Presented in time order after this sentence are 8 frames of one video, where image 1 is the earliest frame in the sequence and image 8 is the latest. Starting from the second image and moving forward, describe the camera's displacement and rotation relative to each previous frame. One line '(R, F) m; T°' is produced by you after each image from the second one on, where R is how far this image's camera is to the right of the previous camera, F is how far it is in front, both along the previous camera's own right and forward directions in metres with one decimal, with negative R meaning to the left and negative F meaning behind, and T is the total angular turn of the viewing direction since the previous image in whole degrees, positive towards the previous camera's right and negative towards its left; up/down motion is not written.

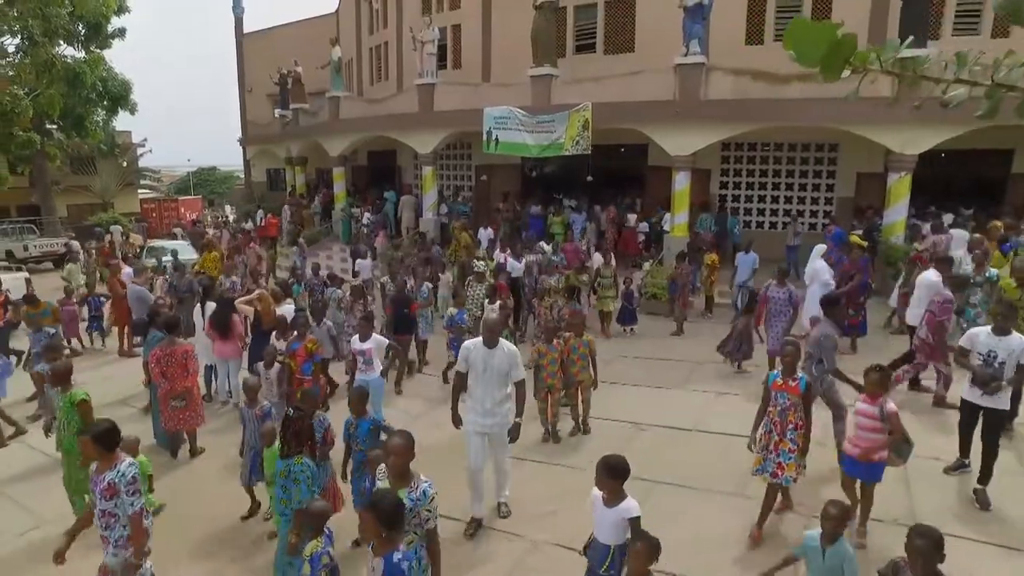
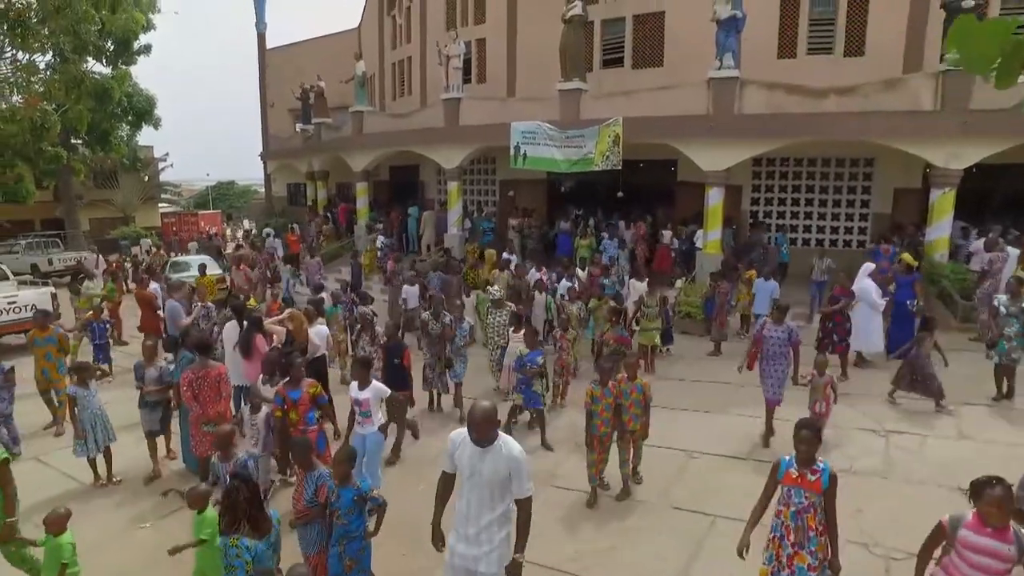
(-0.3, +0.2) m; -1°
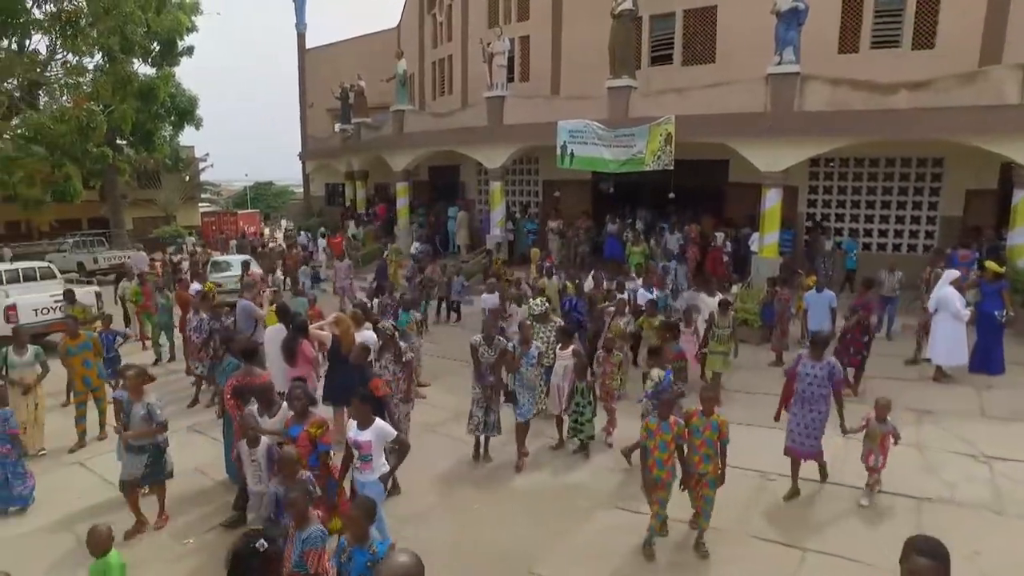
(-0.3, +0.4) m; -3°
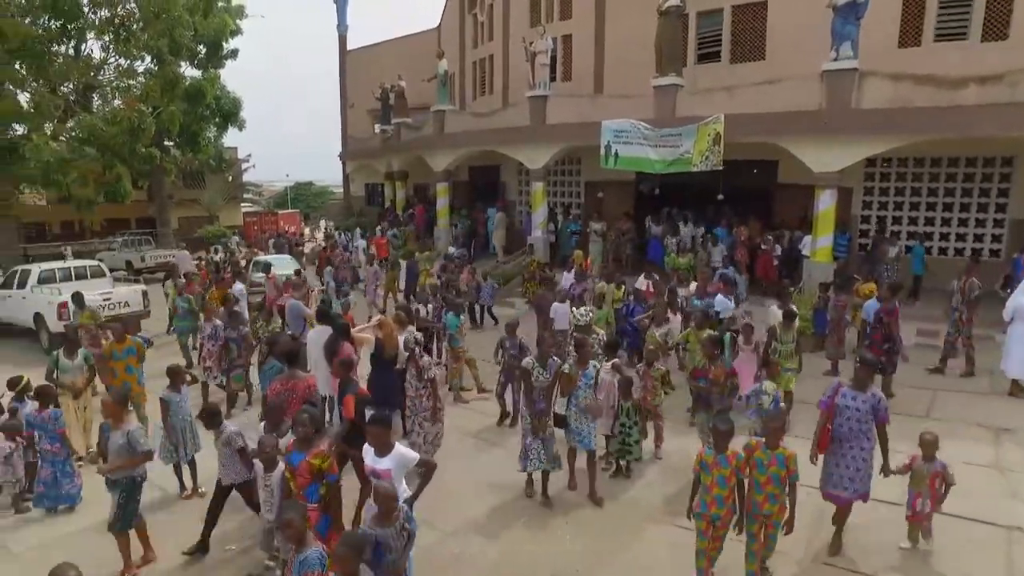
(-0.1, +0.2) m; -3°
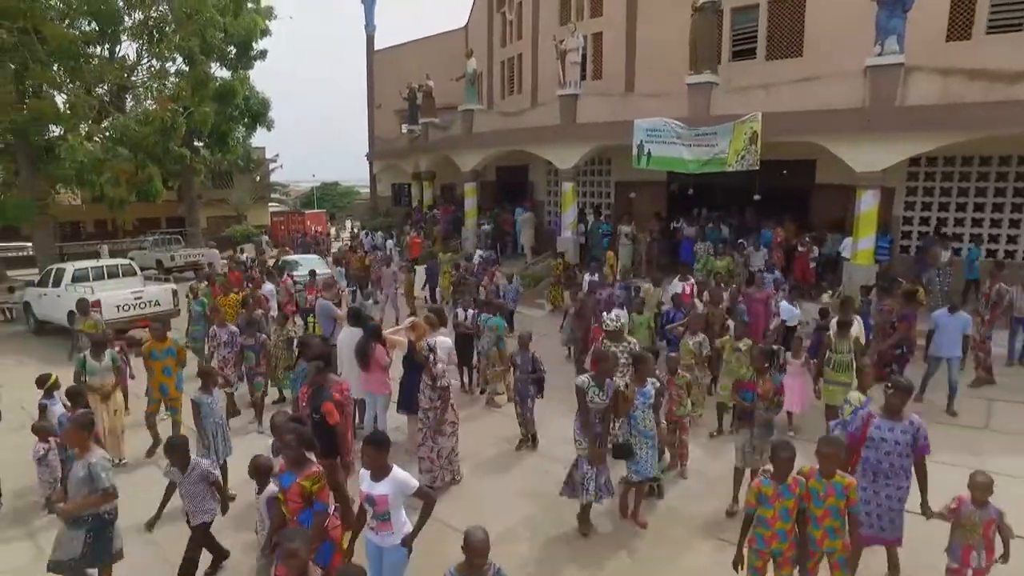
(-0.1, +0.2) m; -2°
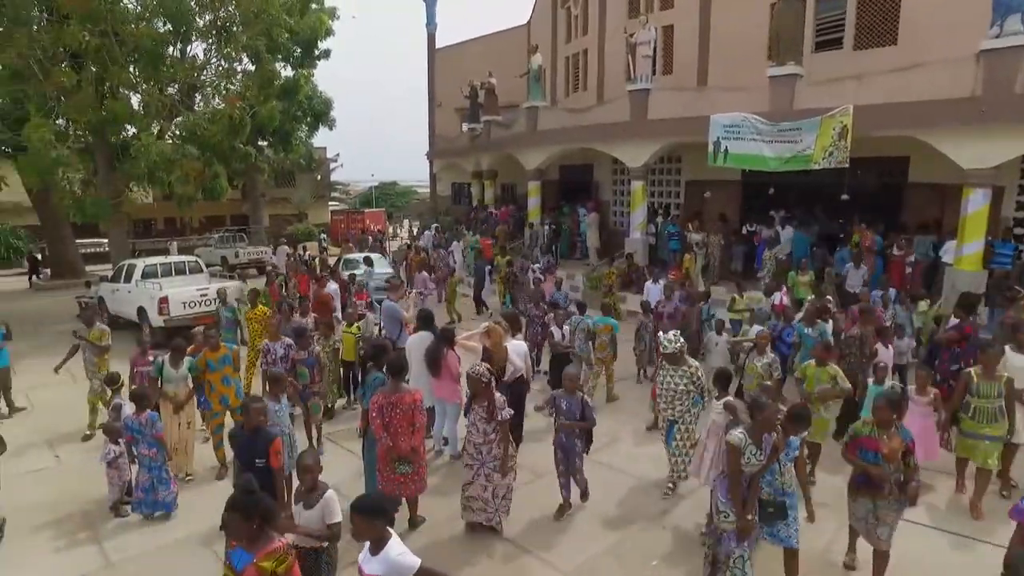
(-0.3, +0.5) m; -4°
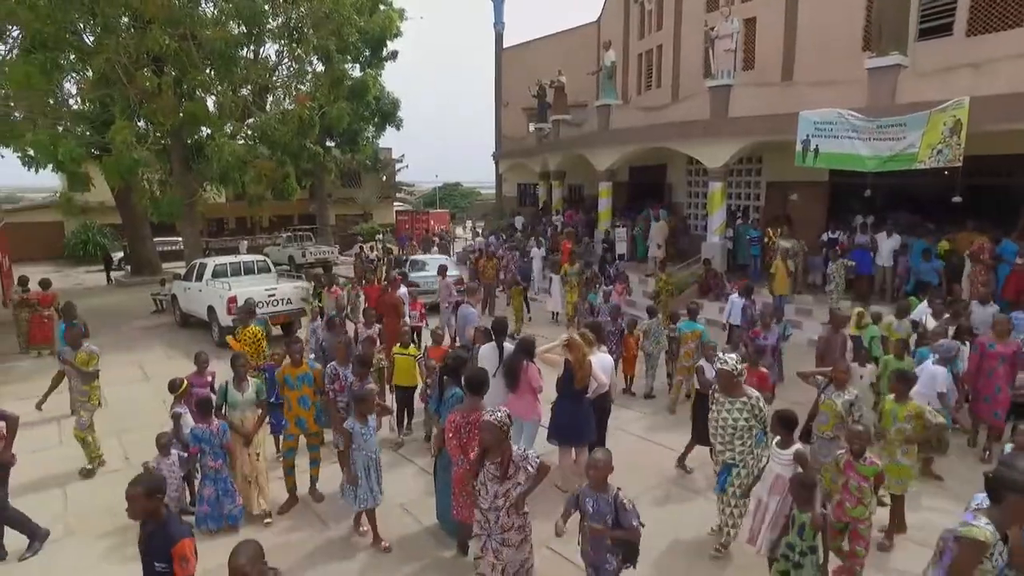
(-0.2, +0.5) m; -5°
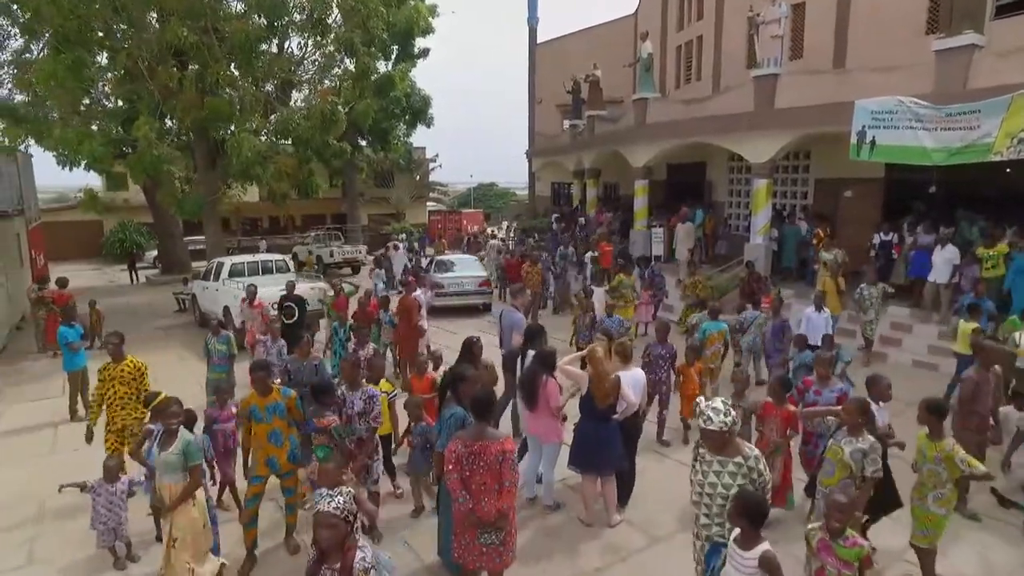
(+0.2, +0.8) m; -3°
